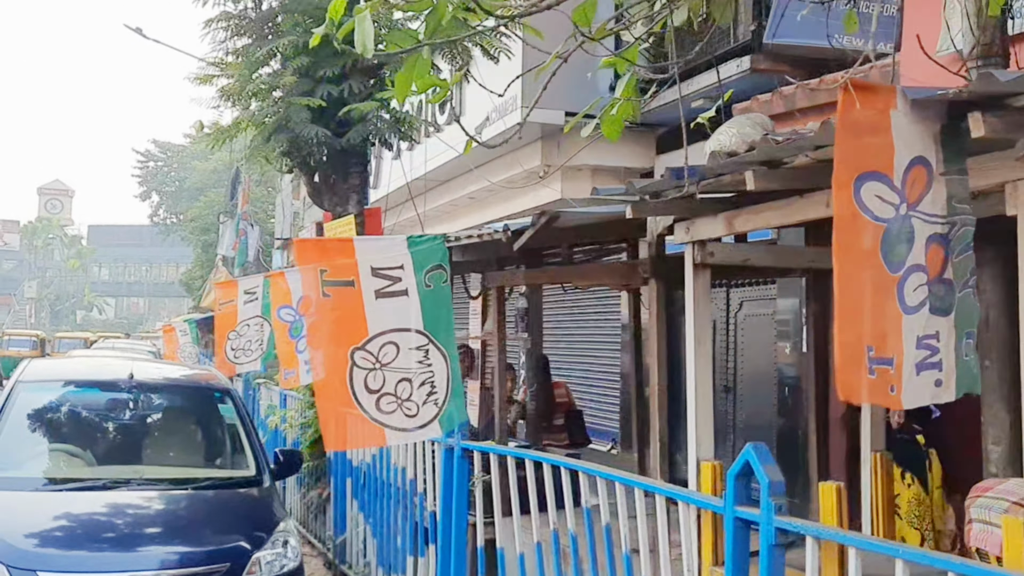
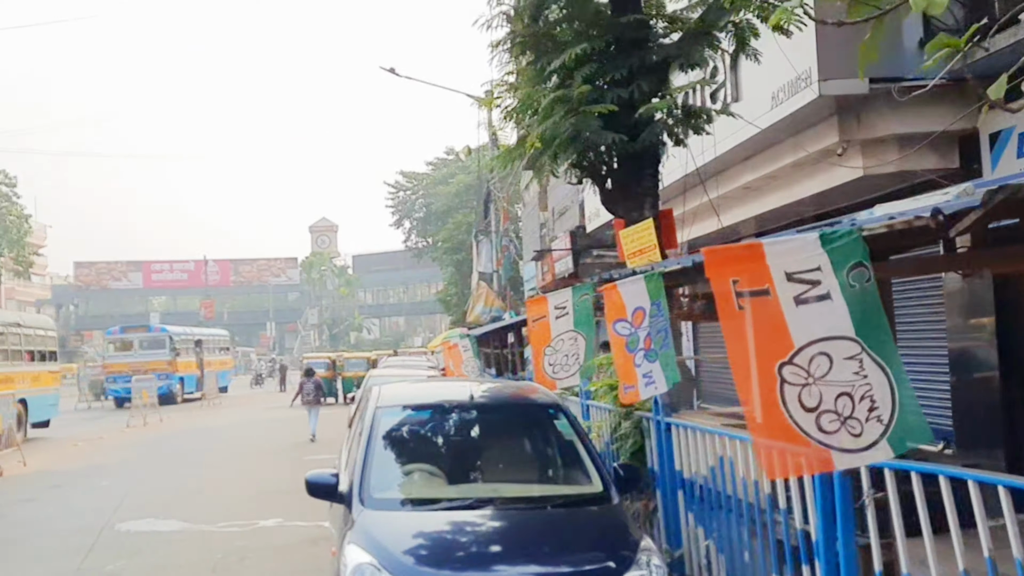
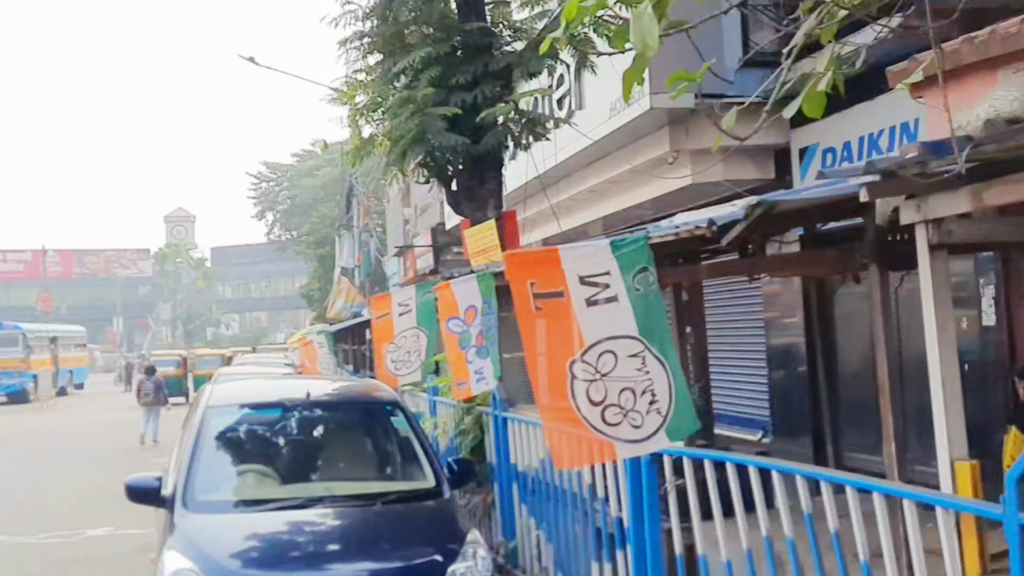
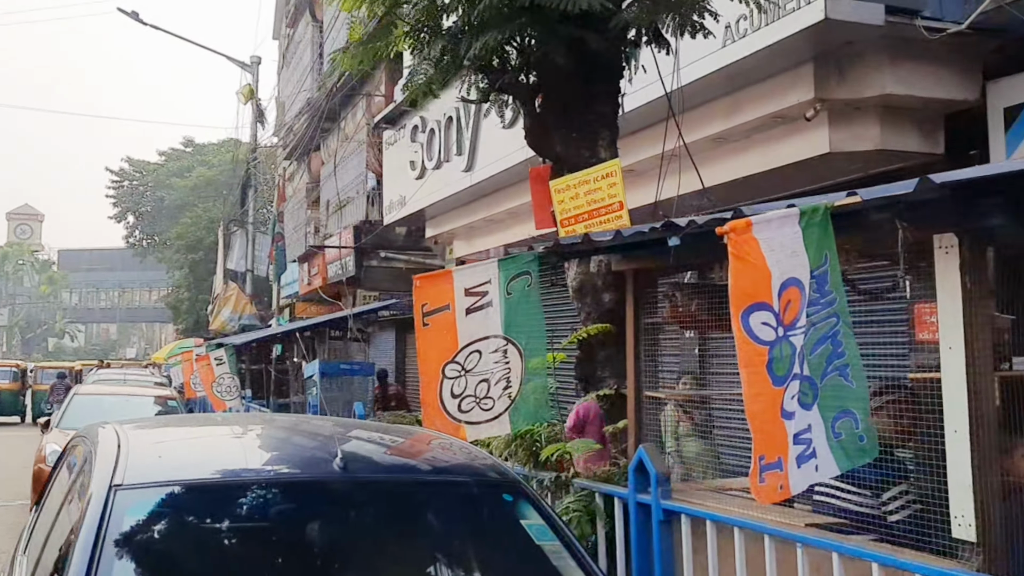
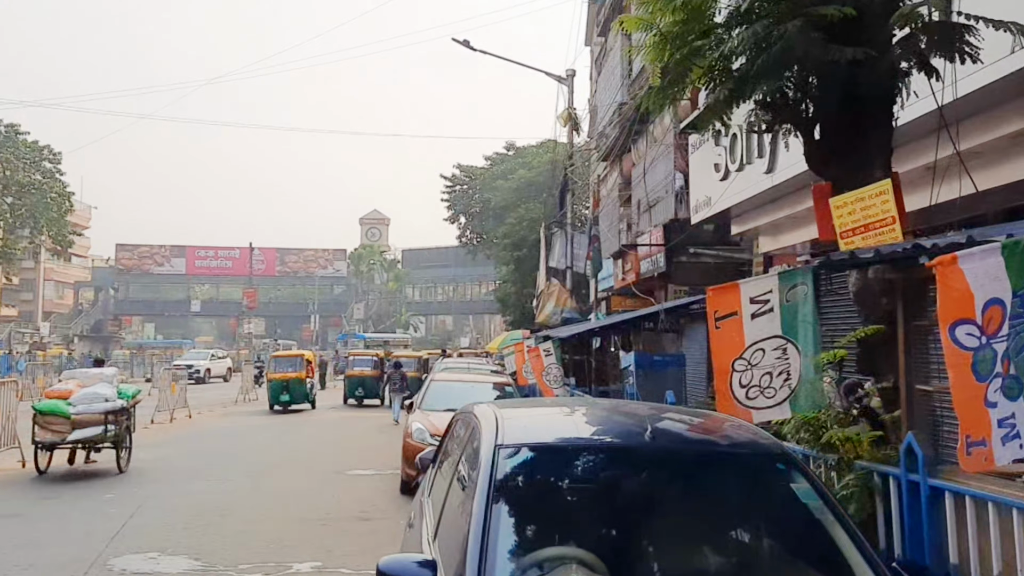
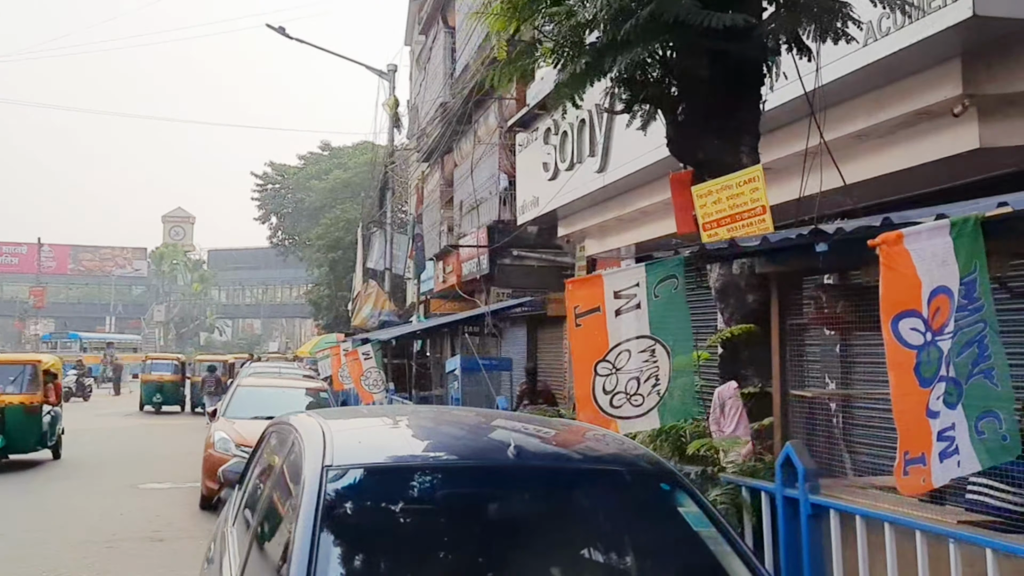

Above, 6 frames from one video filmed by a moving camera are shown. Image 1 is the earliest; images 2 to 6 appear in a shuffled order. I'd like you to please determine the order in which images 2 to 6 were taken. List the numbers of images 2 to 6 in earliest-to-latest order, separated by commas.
3, 2, 5, 6, 4
